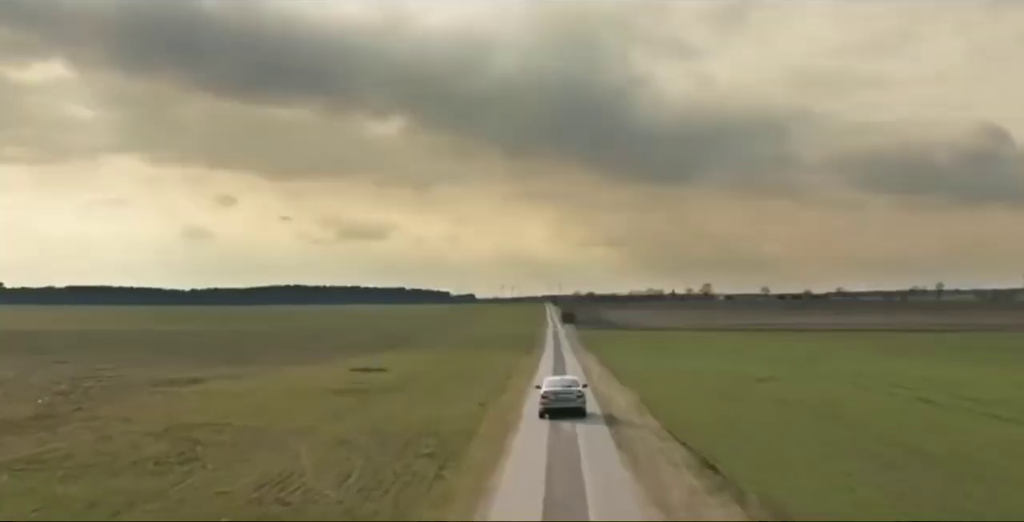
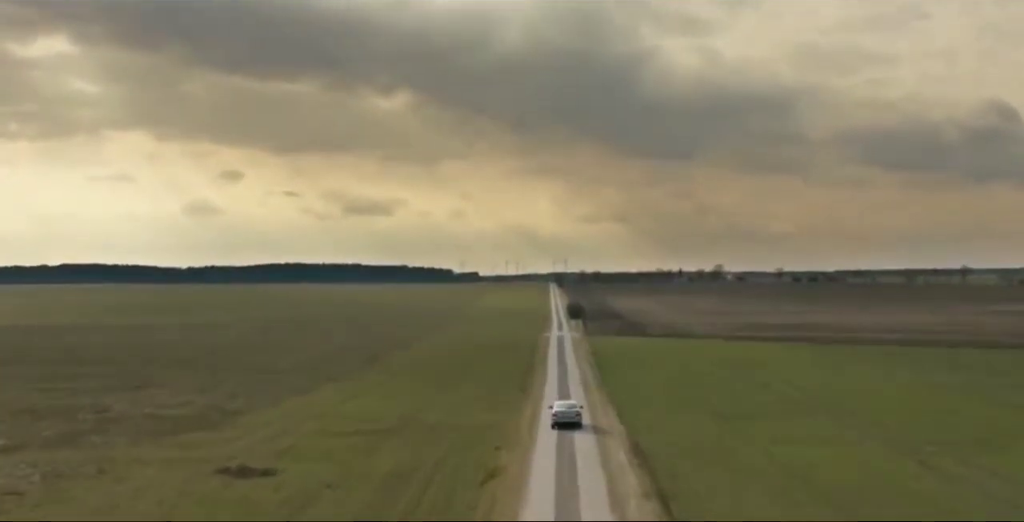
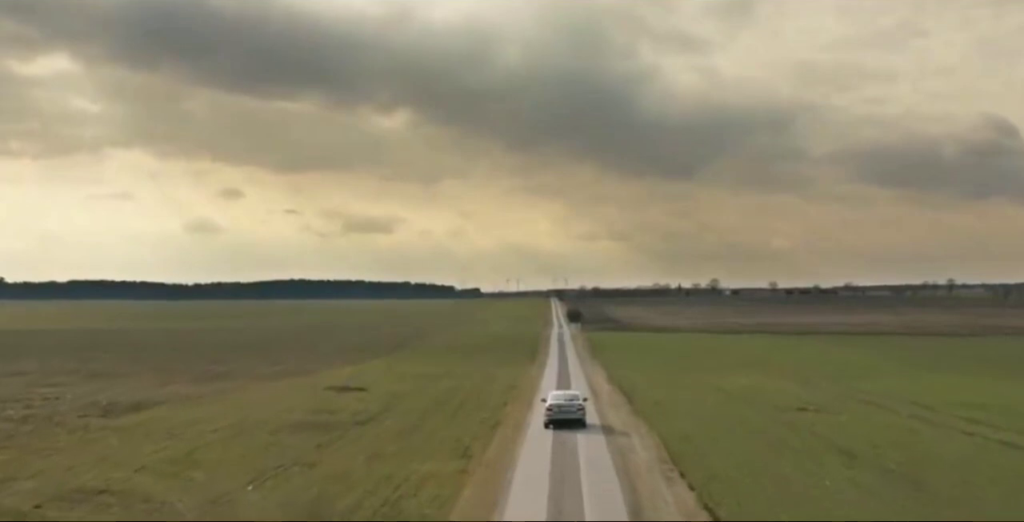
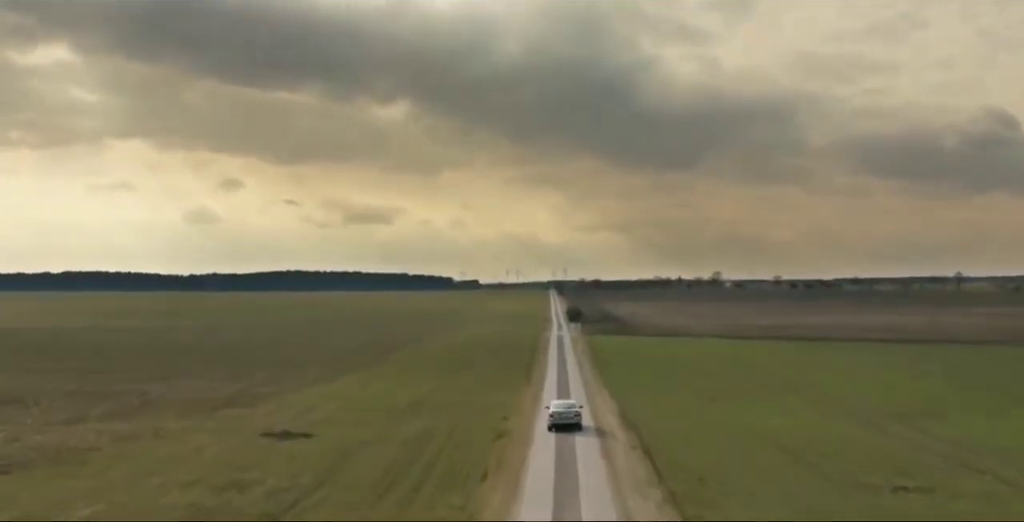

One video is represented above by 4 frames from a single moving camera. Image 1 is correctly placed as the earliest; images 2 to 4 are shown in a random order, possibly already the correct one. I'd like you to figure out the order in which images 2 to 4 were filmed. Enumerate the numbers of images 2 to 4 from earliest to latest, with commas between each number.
3, 4, 2
